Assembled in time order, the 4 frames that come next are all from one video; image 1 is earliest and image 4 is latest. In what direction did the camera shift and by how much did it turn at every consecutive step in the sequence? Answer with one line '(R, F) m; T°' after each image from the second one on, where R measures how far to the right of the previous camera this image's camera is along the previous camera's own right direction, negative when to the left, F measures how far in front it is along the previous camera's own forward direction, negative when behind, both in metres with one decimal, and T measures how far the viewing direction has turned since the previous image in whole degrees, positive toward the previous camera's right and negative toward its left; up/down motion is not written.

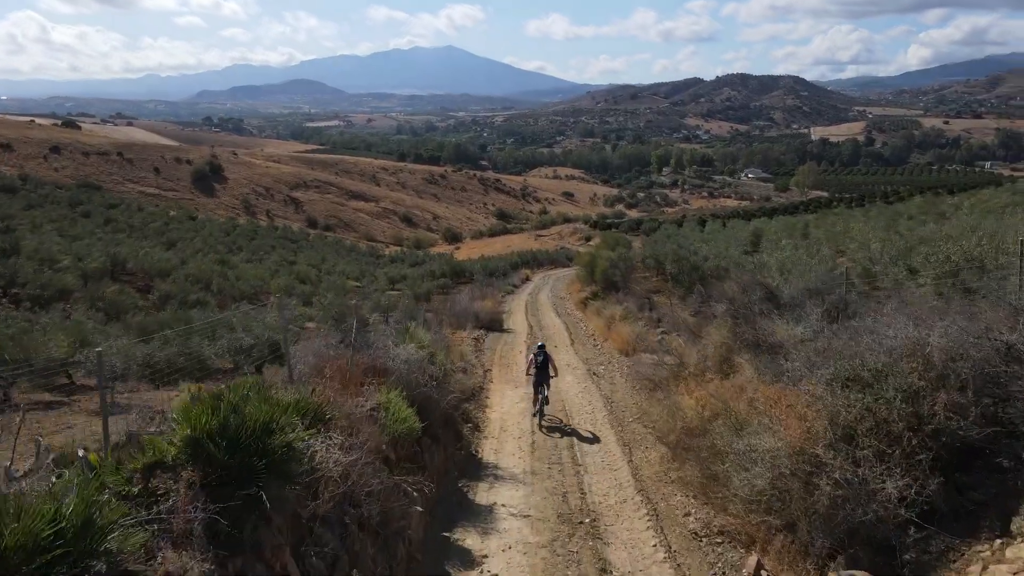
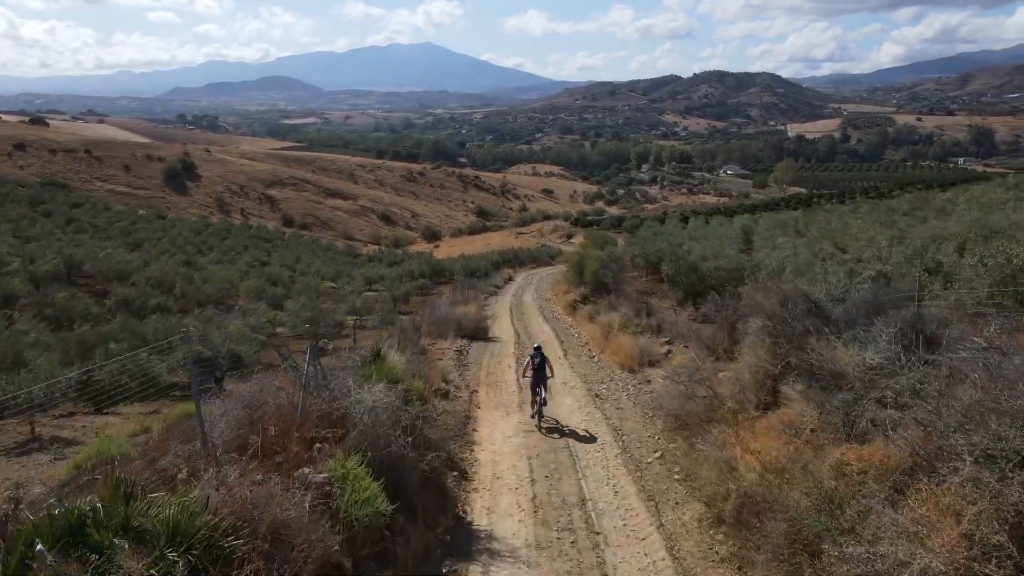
(-0.1, +1.6) m; +2°
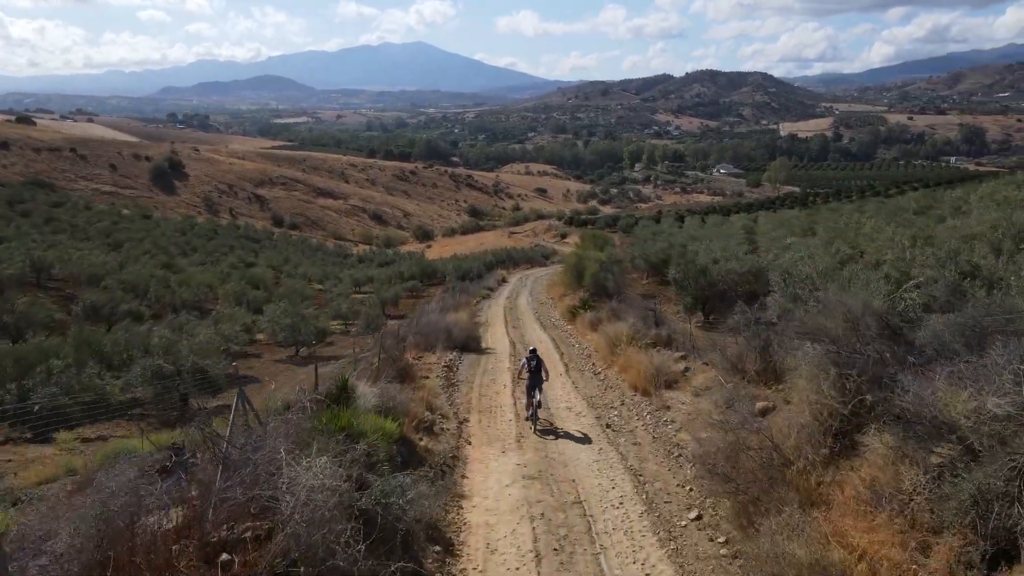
(0.0, +1.6) m; +1°
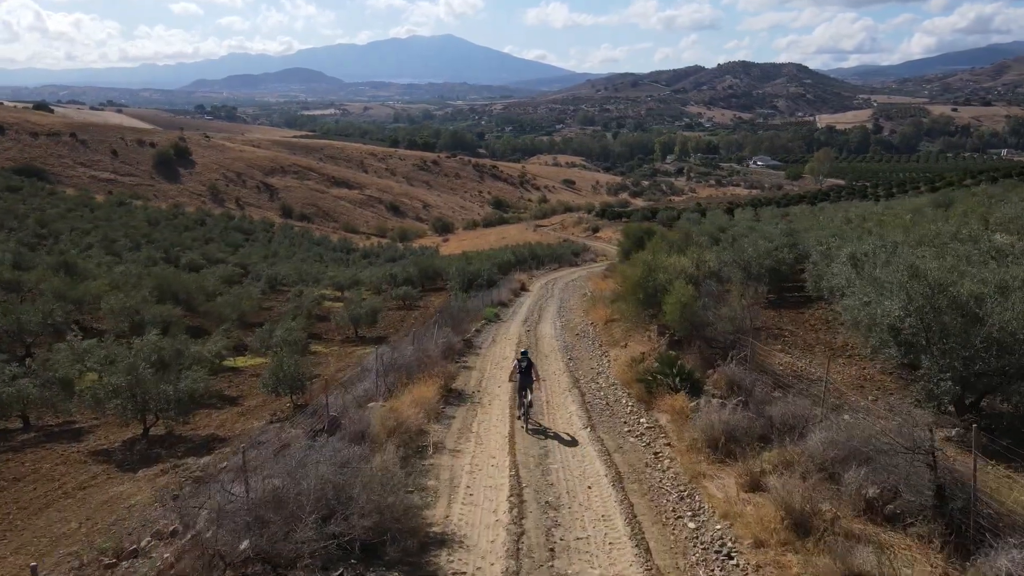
(+0.2, +10.4) m; -2°
